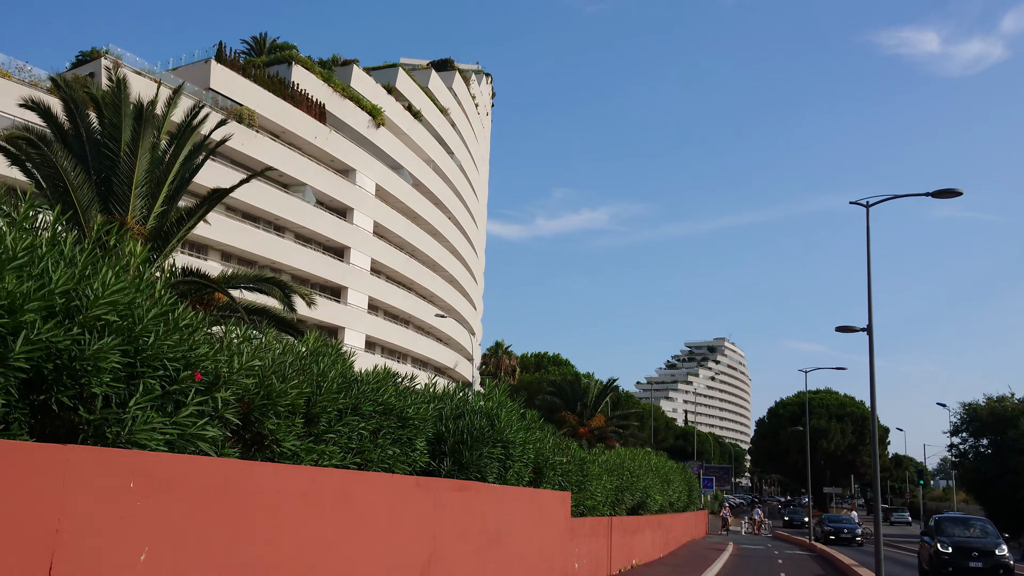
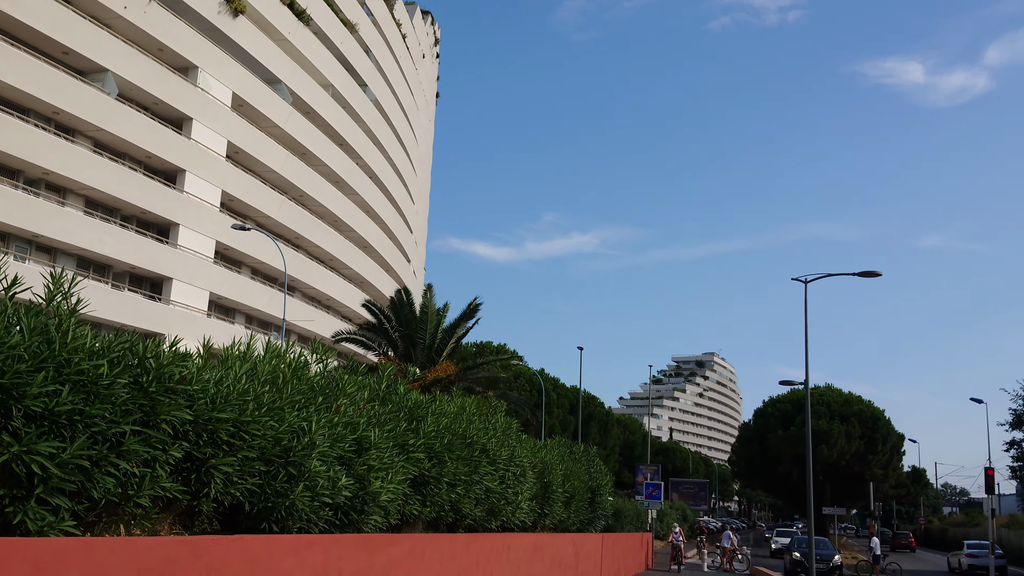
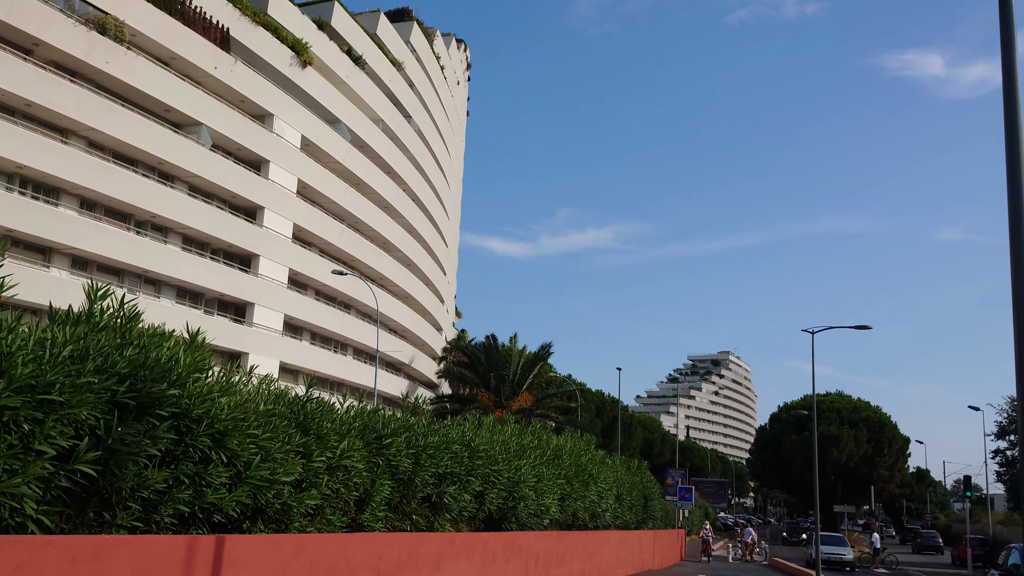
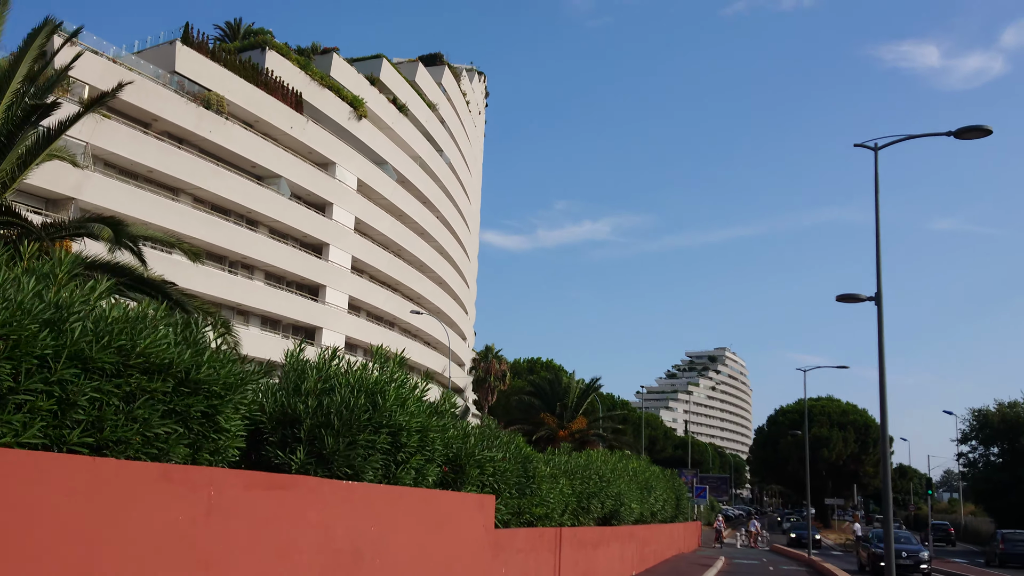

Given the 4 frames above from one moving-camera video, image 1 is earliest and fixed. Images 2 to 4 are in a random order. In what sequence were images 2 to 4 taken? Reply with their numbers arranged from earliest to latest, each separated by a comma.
4, 3, 2
